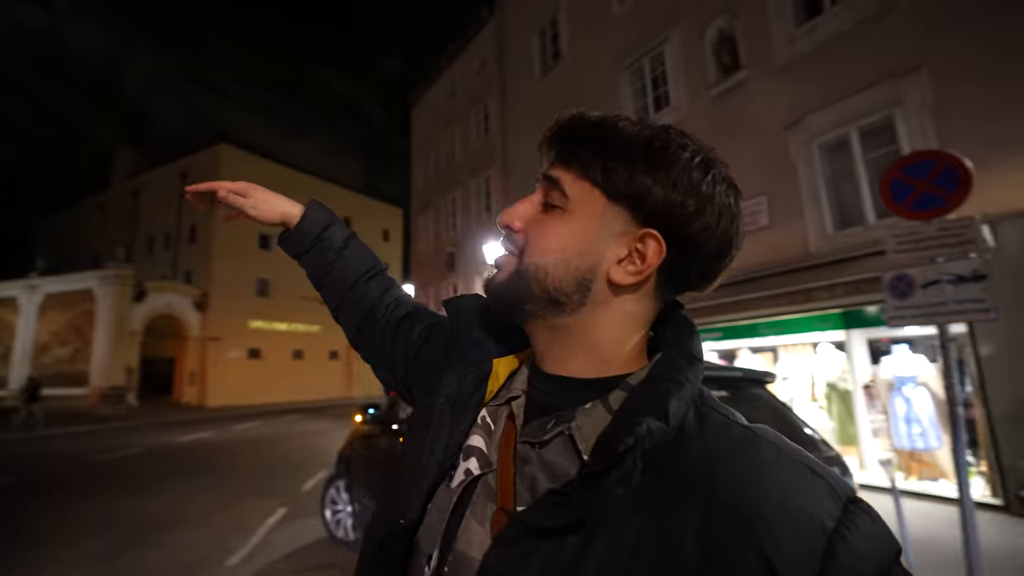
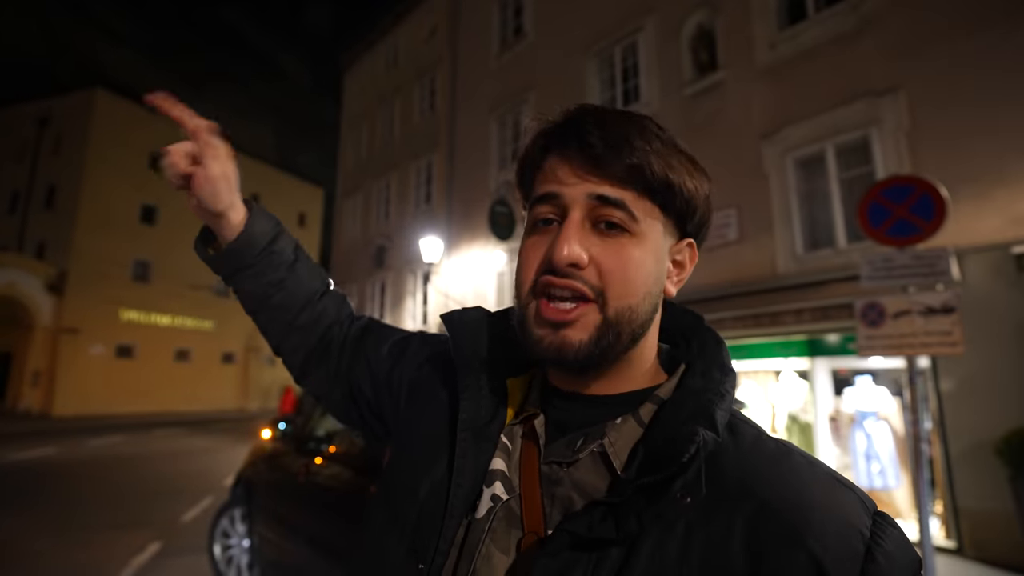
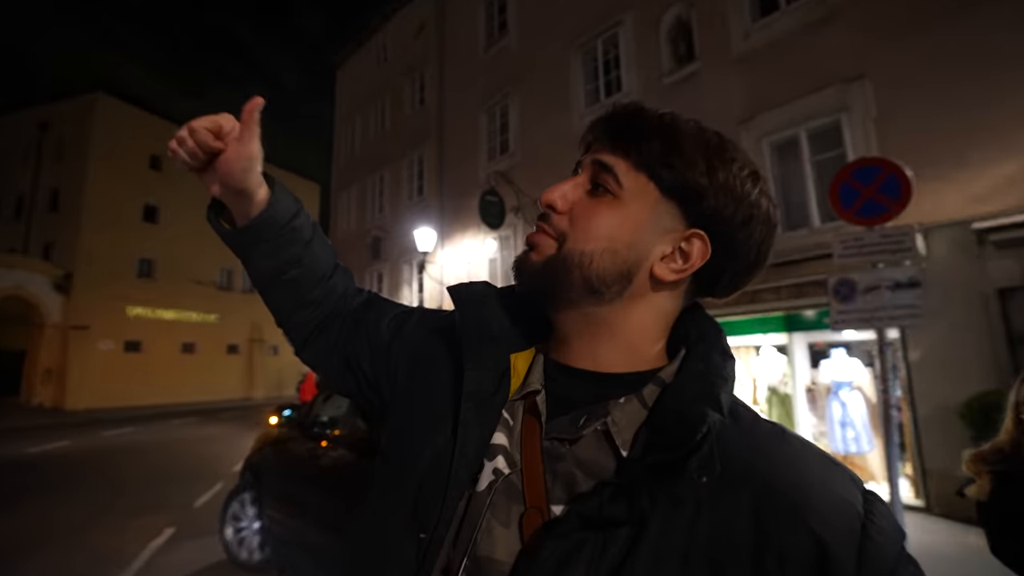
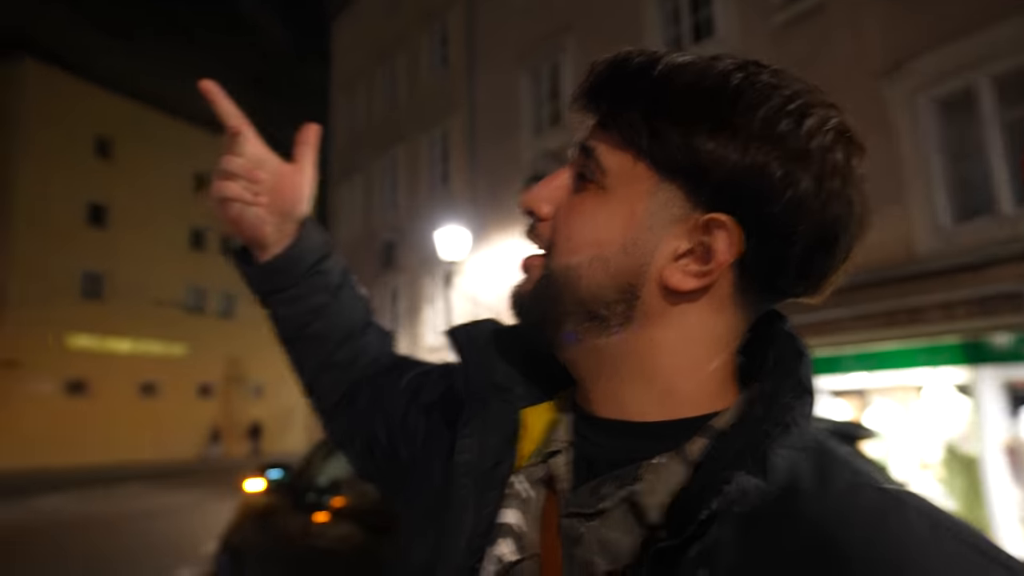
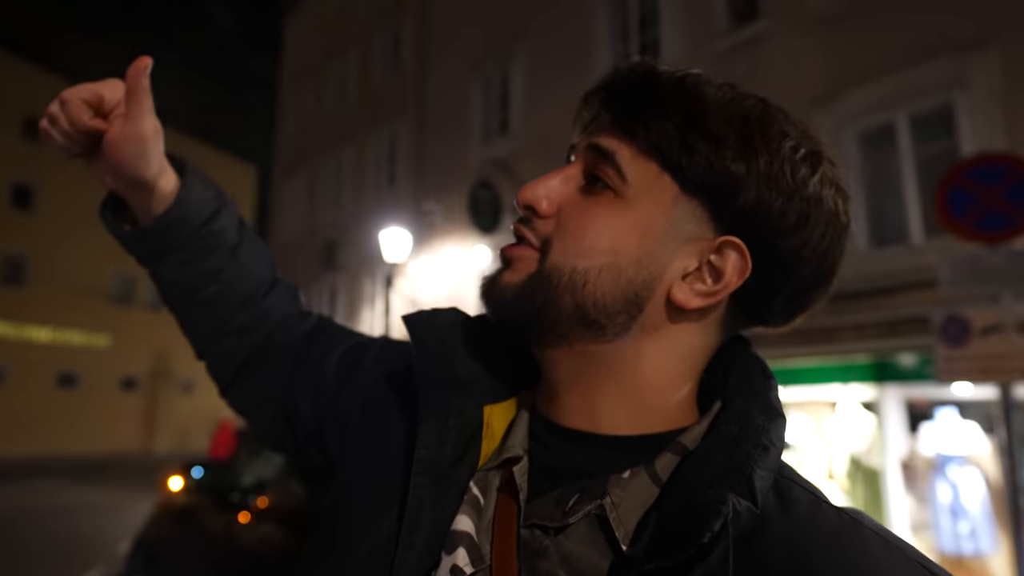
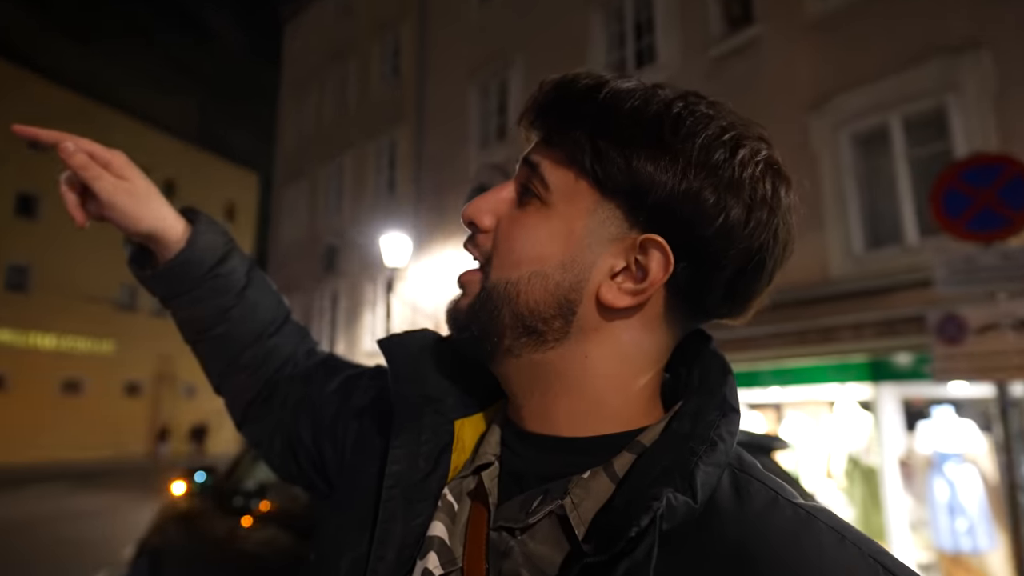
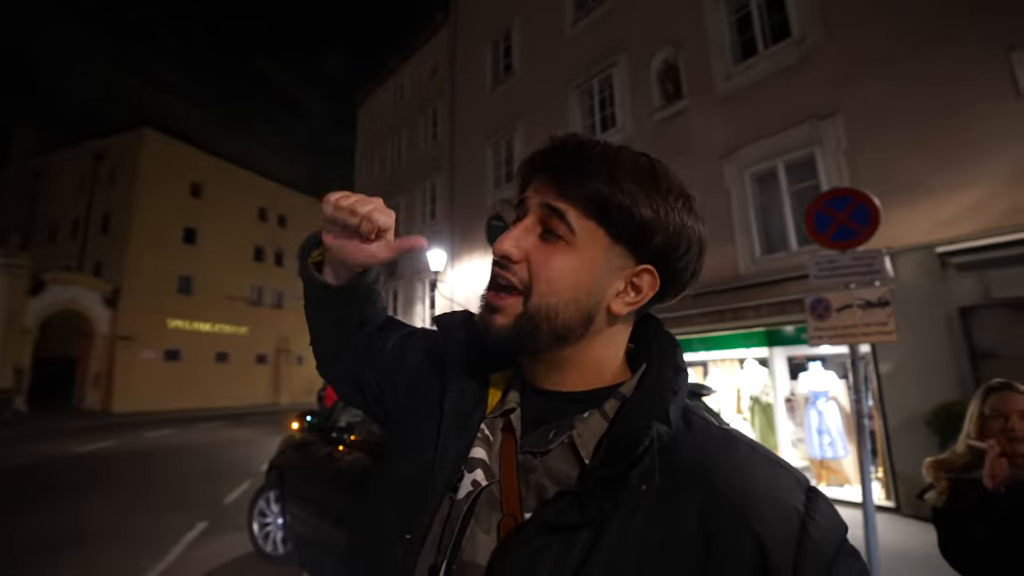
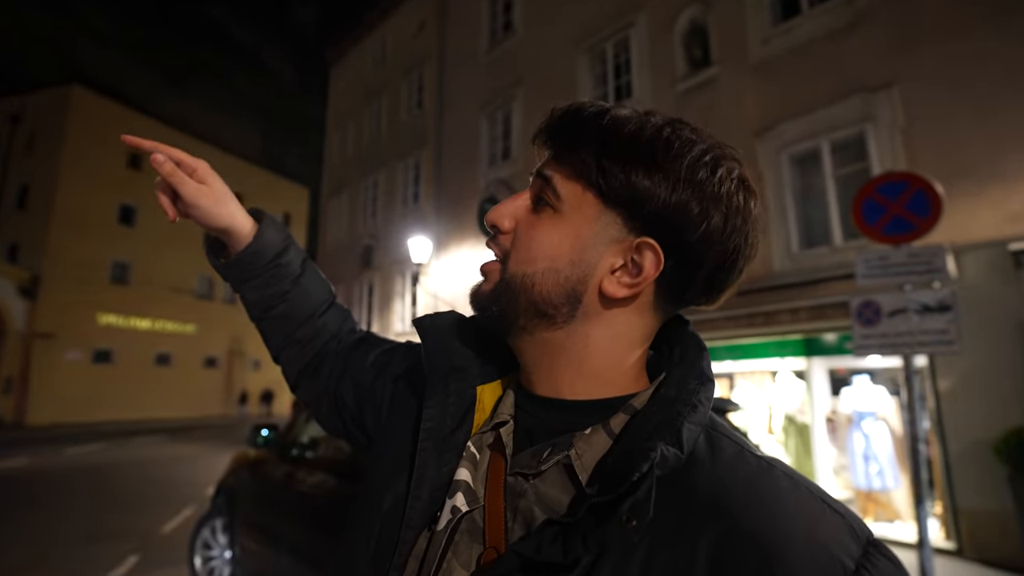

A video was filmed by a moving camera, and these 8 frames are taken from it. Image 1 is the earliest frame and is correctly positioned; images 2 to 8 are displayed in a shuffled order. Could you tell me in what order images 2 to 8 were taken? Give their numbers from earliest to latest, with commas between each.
7, 3, 5, 2, 8, 6, 4
